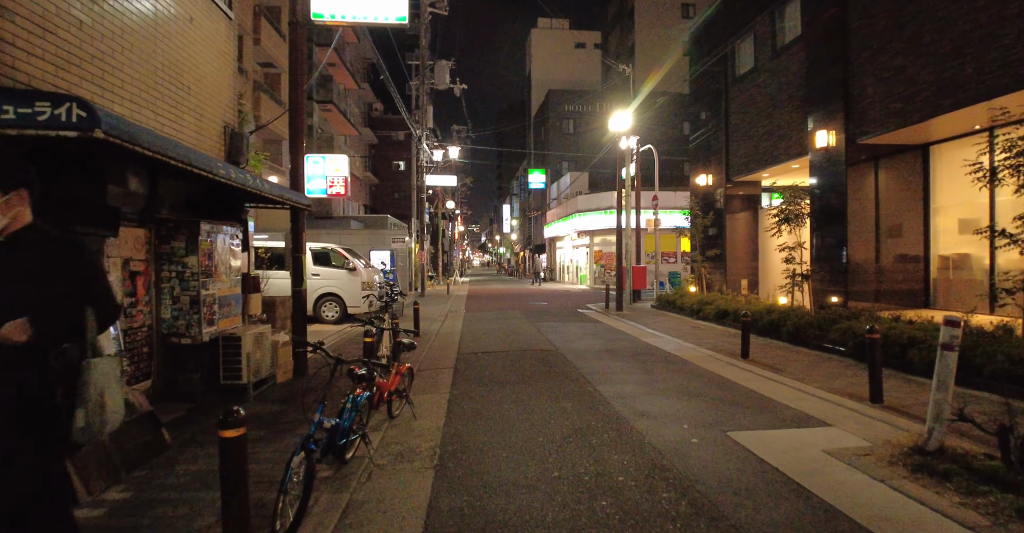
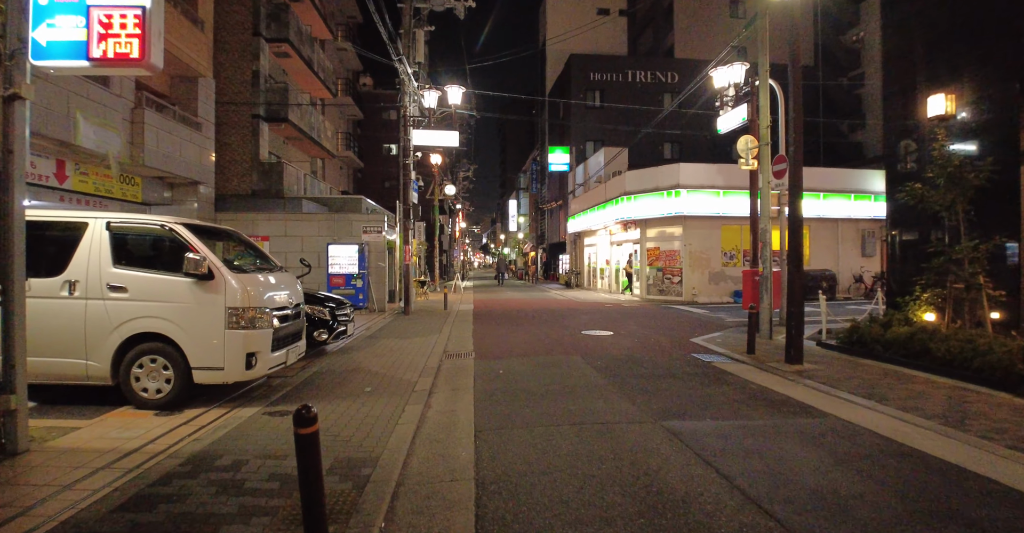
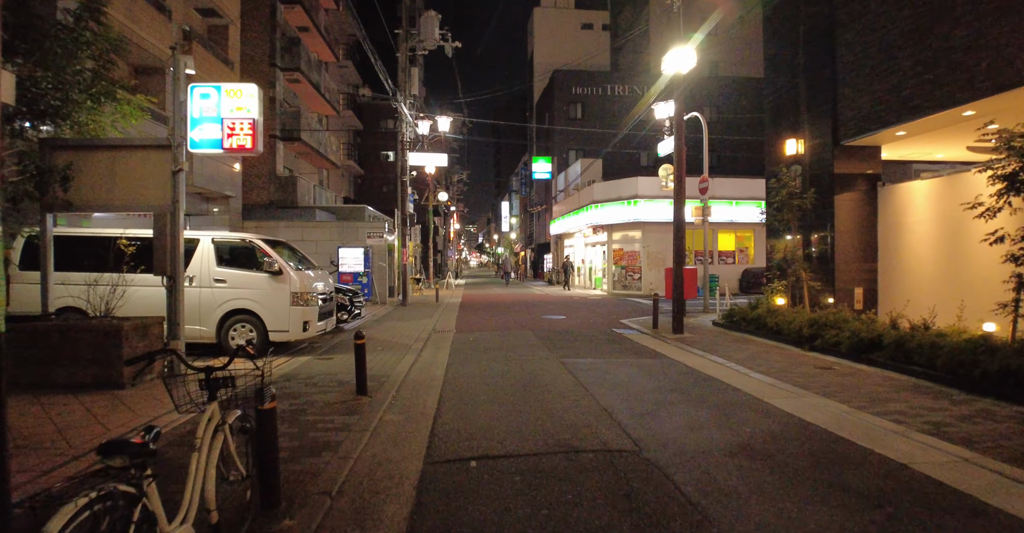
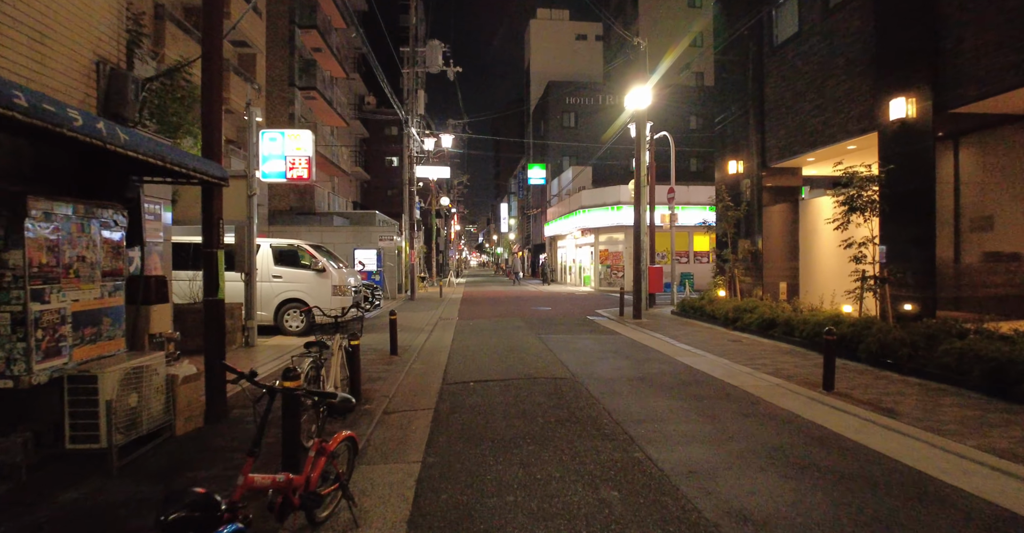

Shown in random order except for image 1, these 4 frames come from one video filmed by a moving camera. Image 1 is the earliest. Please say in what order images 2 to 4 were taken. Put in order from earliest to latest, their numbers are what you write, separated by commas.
4, 3, 2
